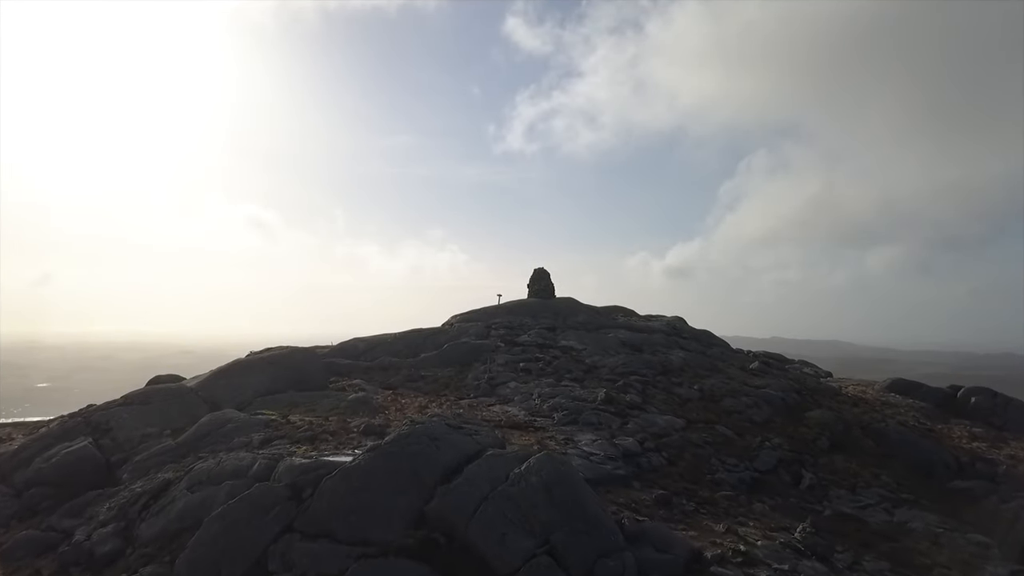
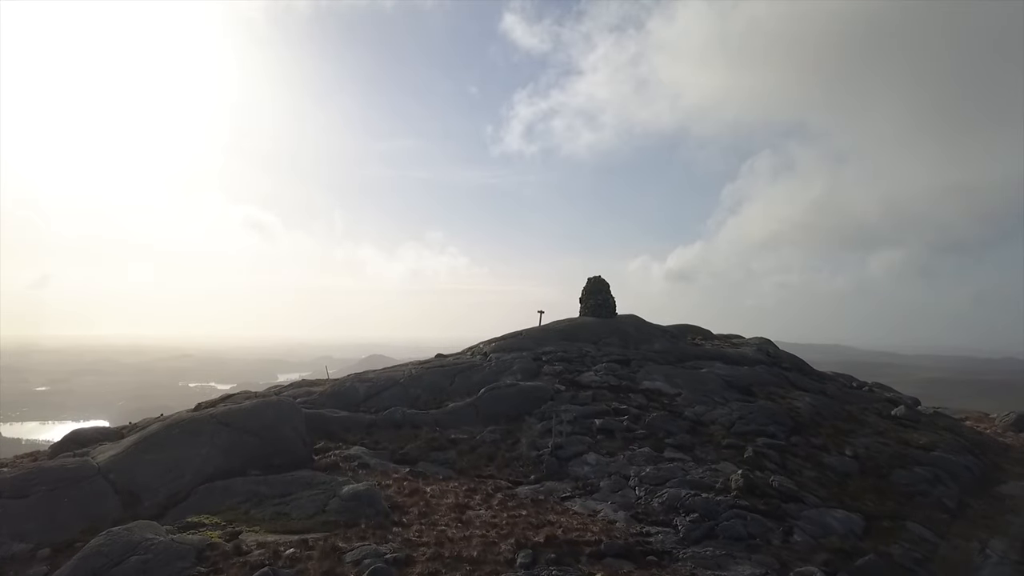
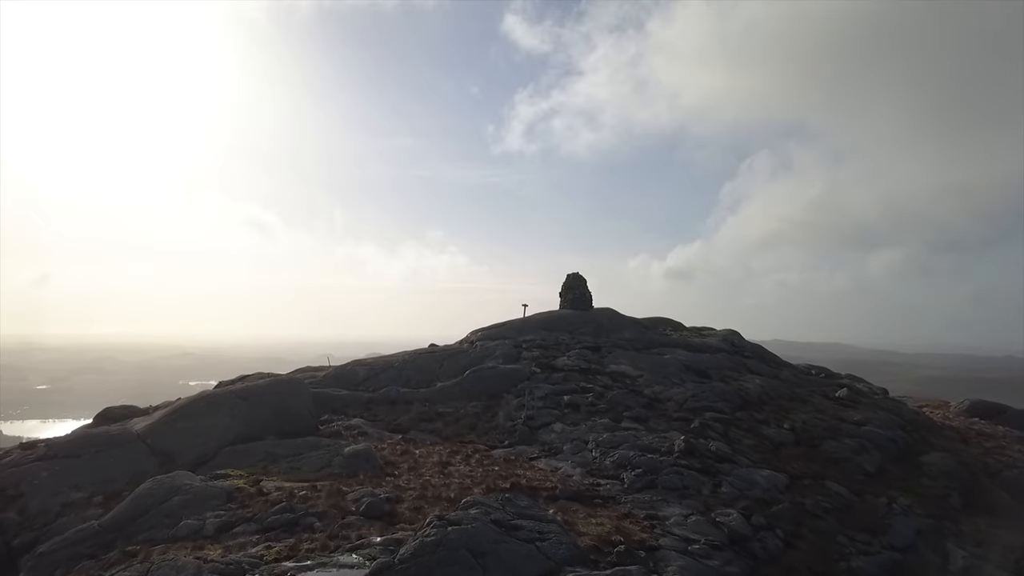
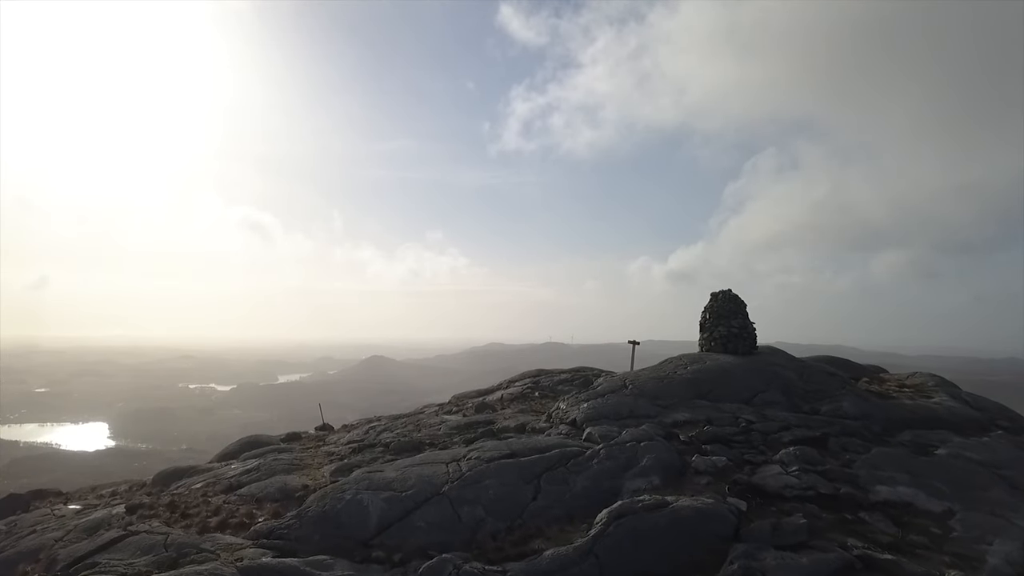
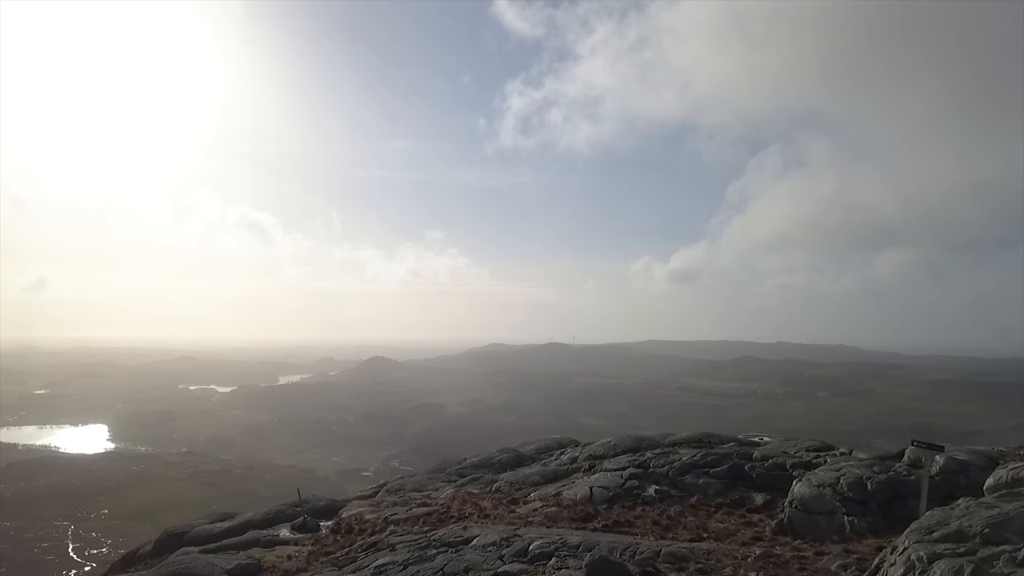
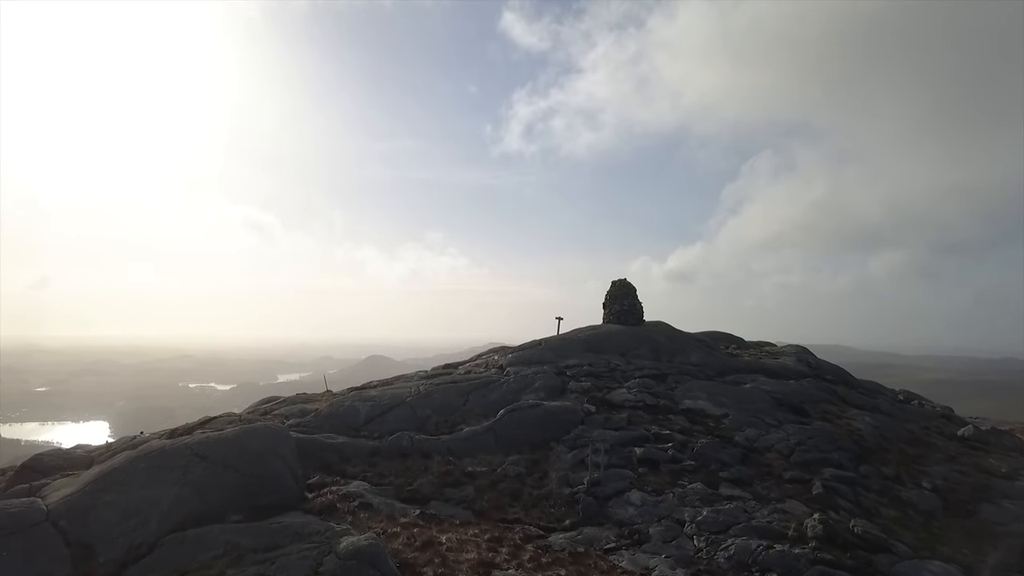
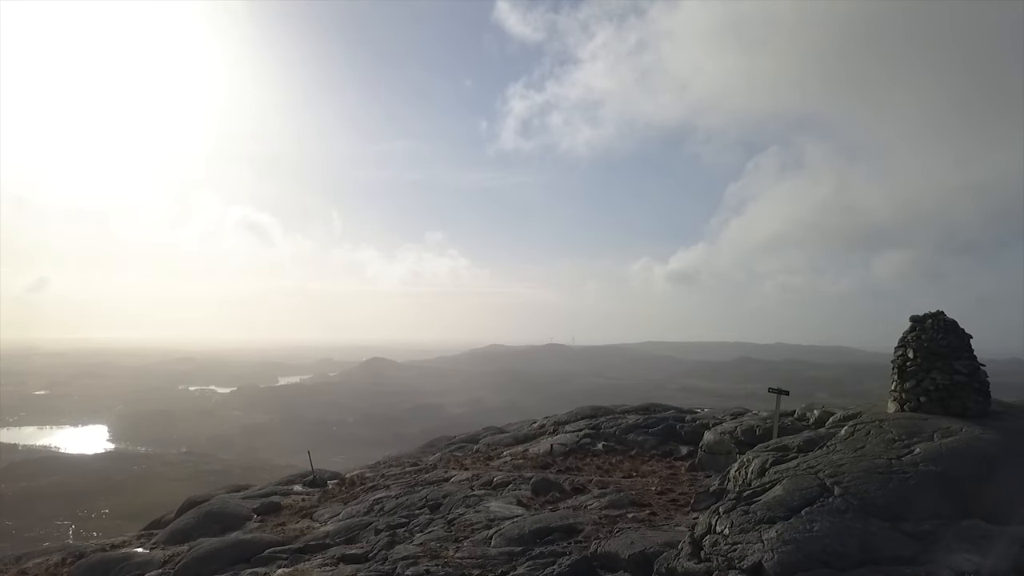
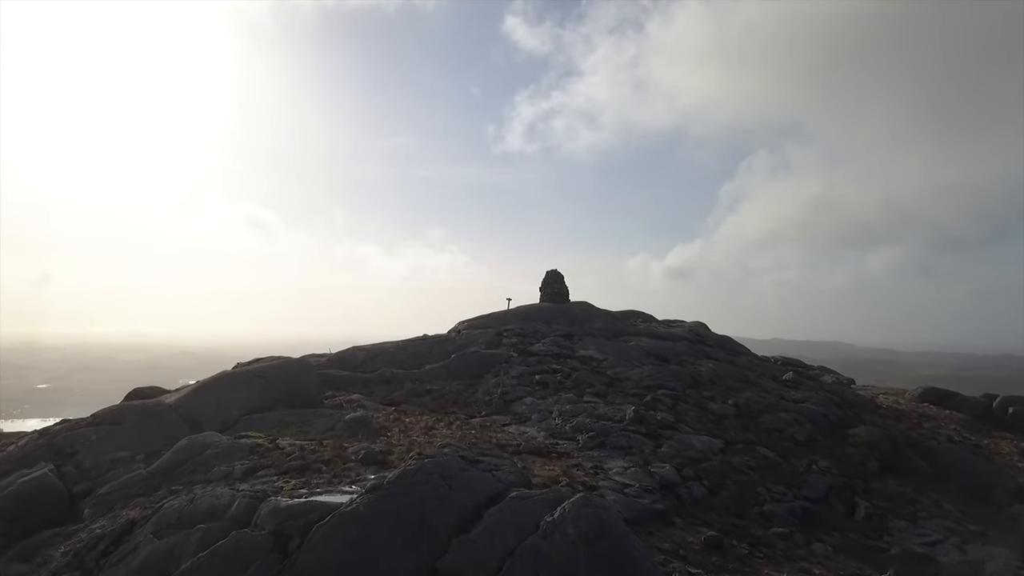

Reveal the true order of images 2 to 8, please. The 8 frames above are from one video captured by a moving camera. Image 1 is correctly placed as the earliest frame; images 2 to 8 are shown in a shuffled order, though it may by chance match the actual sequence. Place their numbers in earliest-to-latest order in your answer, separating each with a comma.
8, 3, 2, 6, 4, 7, 5
